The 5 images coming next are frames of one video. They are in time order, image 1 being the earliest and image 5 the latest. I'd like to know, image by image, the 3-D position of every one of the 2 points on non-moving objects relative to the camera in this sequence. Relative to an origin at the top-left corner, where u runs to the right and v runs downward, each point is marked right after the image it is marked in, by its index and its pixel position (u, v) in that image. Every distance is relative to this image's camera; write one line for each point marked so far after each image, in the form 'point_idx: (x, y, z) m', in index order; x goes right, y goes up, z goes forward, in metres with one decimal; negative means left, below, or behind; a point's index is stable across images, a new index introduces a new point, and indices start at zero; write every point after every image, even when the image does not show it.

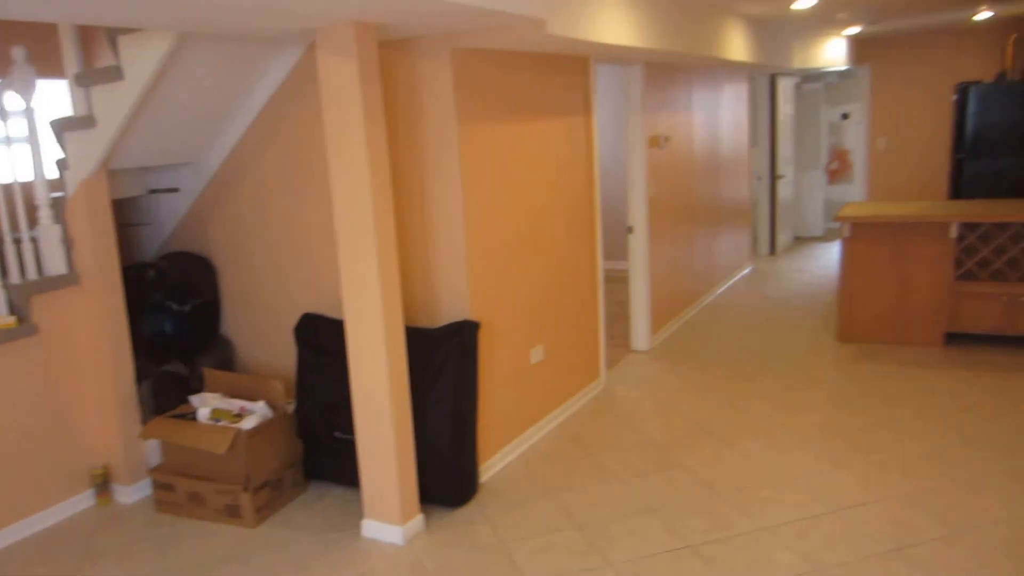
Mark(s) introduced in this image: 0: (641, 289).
0: (+0.6, 0.0, +5.0) m
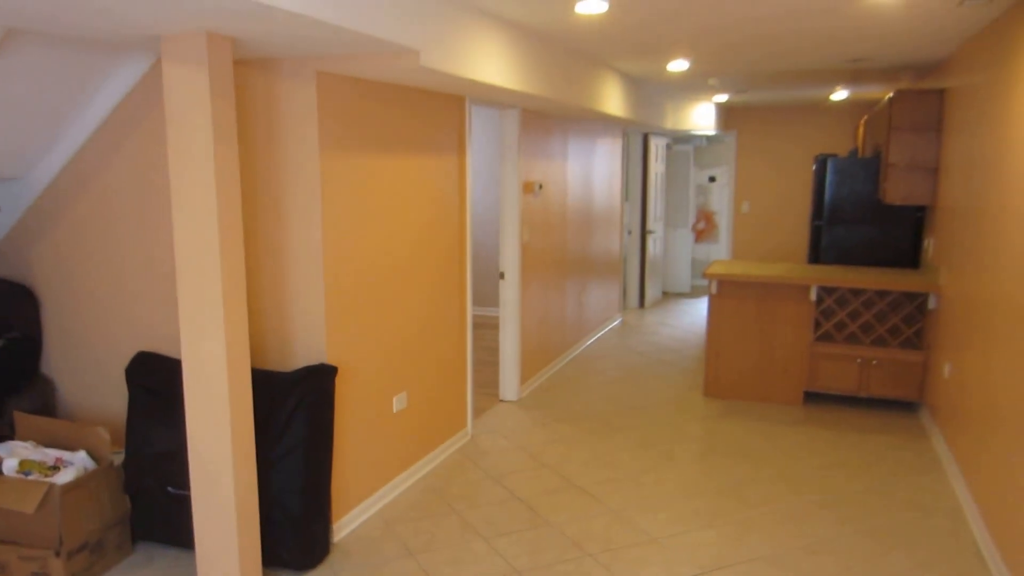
0: (0.0, -0.3, +4.8) m
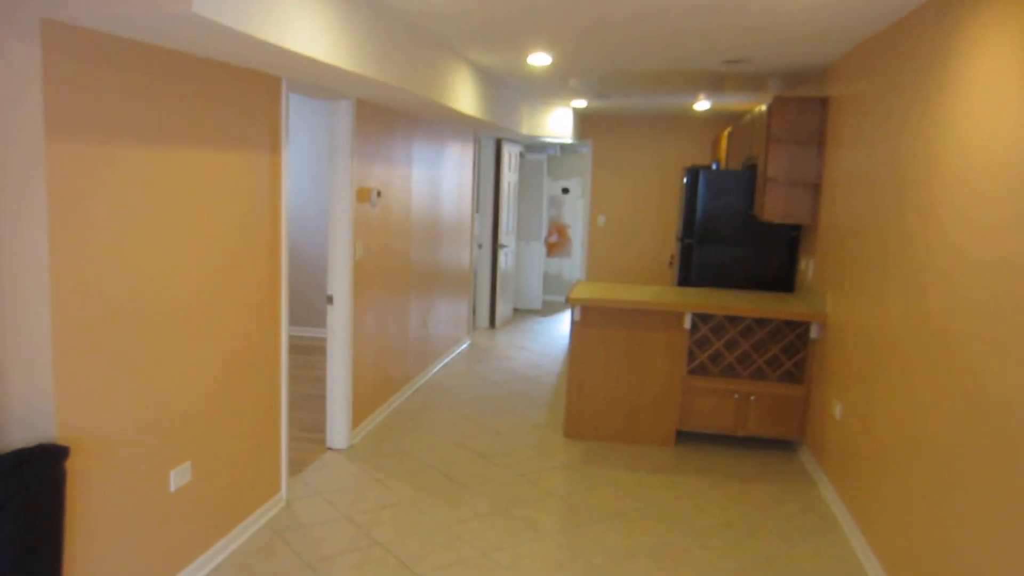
0: (-0.8, -0.4, +4.0) m
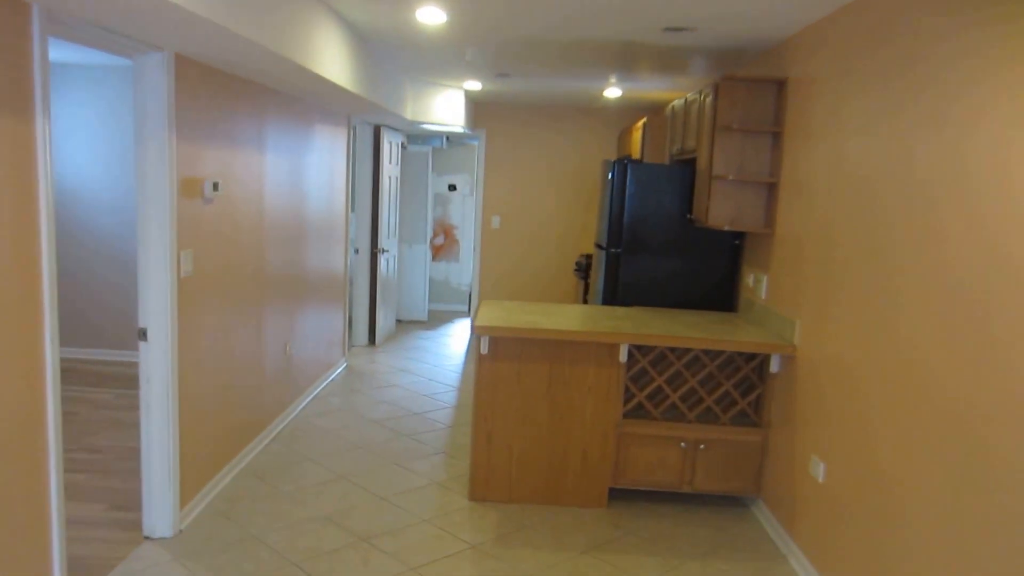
0: (-1.2, -0.5, +2.9) m
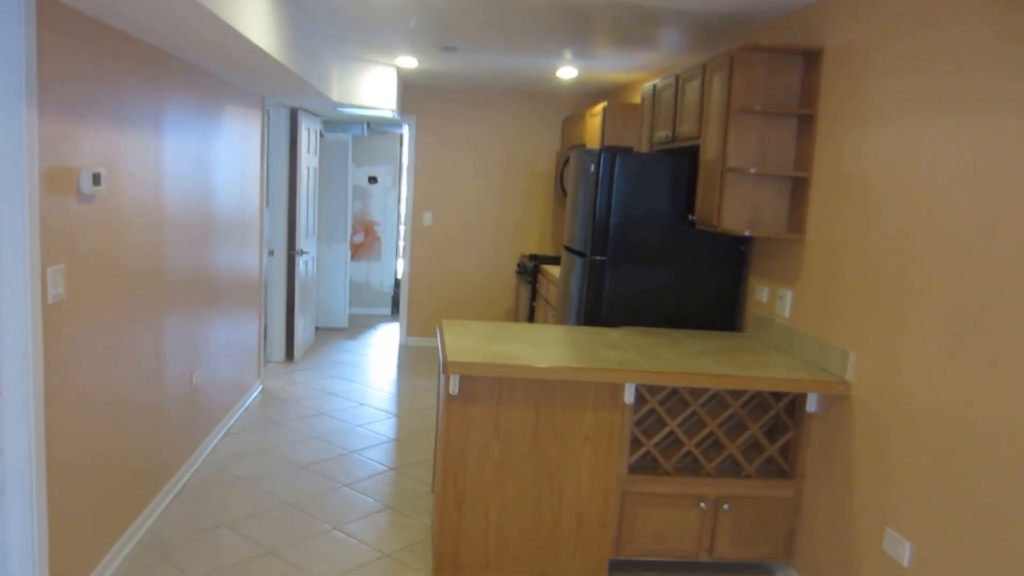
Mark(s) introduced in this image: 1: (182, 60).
0: (-1.2, -0.6, +2.1) m
1: (-1.2, +0.8, +3.2) m
